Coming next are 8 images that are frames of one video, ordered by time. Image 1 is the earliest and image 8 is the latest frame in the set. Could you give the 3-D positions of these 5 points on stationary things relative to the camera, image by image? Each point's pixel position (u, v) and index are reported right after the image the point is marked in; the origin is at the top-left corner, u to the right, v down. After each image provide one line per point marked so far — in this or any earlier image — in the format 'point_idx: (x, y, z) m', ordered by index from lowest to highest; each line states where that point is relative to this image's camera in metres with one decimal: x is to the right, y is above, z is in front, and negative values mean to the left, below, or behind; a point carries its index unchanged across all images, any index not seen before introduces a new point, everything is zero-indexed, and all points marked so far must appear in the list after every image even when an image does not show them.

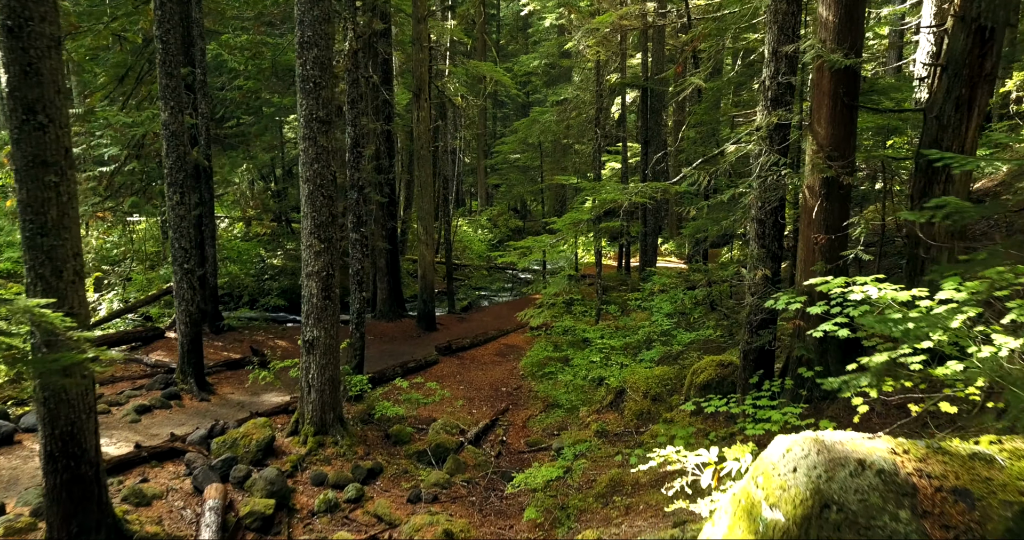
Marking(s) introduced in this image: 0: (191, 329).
0: (-6.1, -1.1, +9.4) m
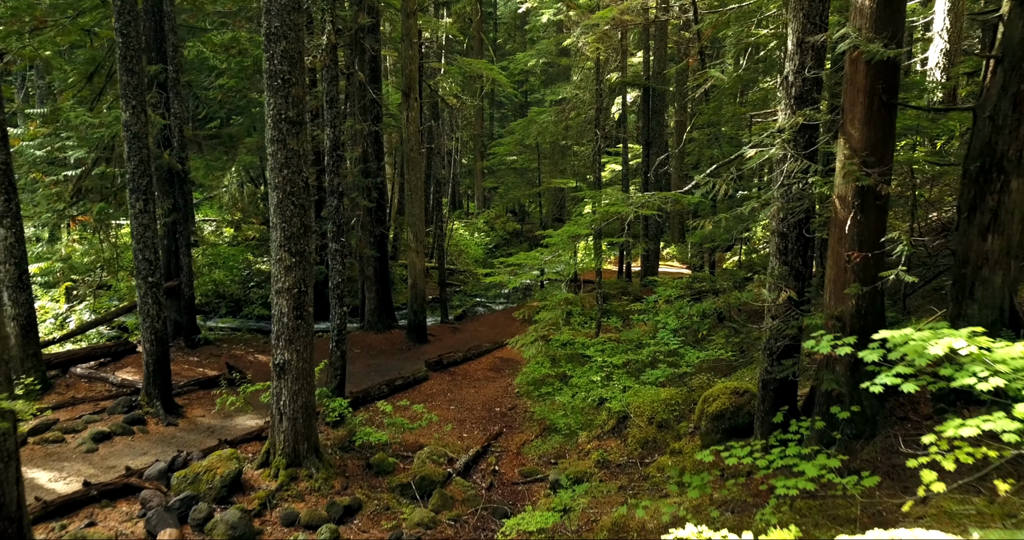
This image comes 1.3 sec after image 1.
0: (-6.2, -1.3, +8.7) m
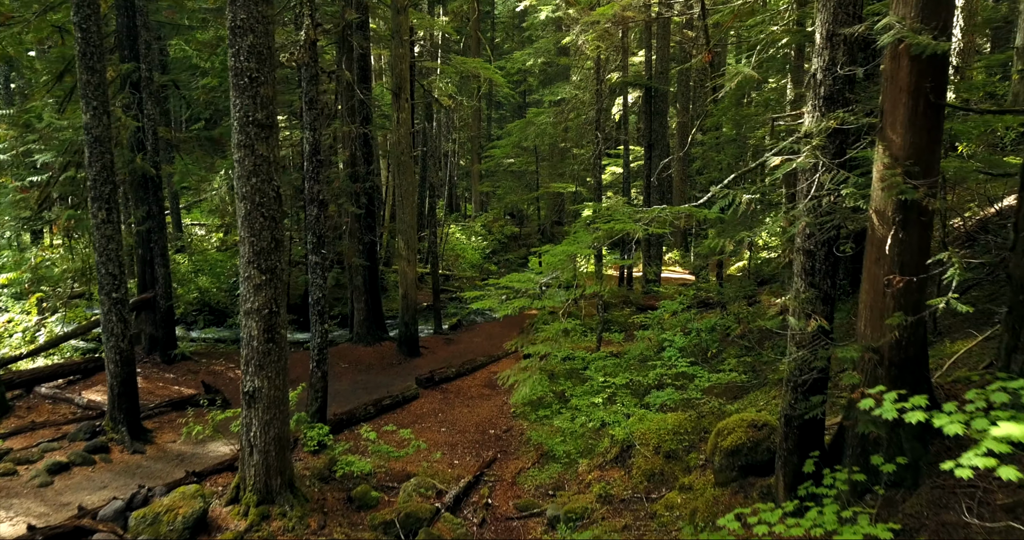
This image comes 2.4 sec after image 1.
0: (-6.3, -1.6, +8.0) m
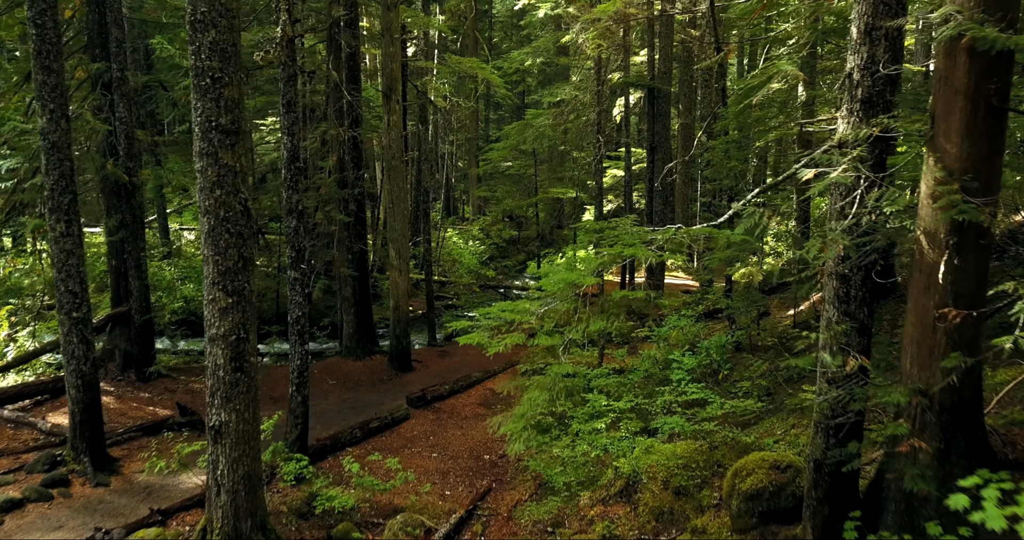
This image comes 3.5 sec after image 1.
0: (-6.3, -1.8, +7.4) m
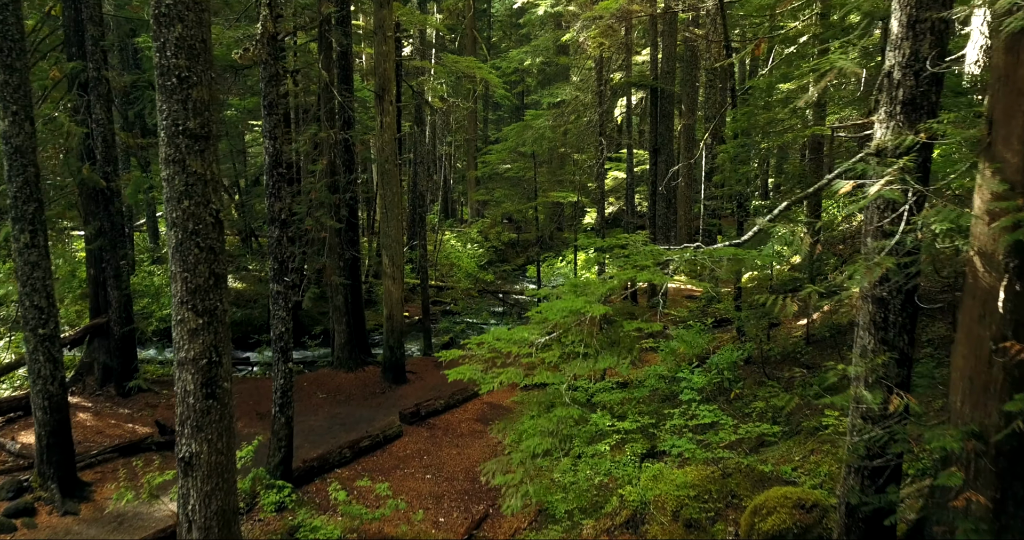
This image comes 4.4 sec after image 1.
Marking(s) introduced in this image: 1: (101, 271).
0: (-6.4, -2.0, +6.9) m
1: (-8.0, 0.0, +9.8) m
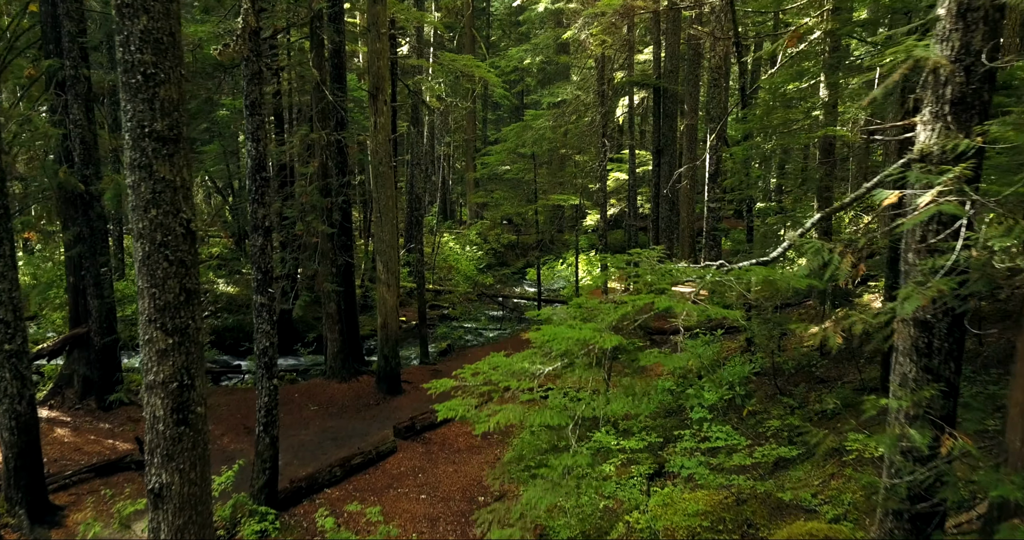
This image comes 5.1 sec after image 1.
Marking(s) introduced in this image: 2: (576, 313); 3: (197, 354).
0: (-6.4, -2.2, +6.5) m
1: (-8.1, -0.2, +9.4) m
2: (+0.8, -0.2, +6.3) m
3: (-3.1, -0.8, +4.9) m
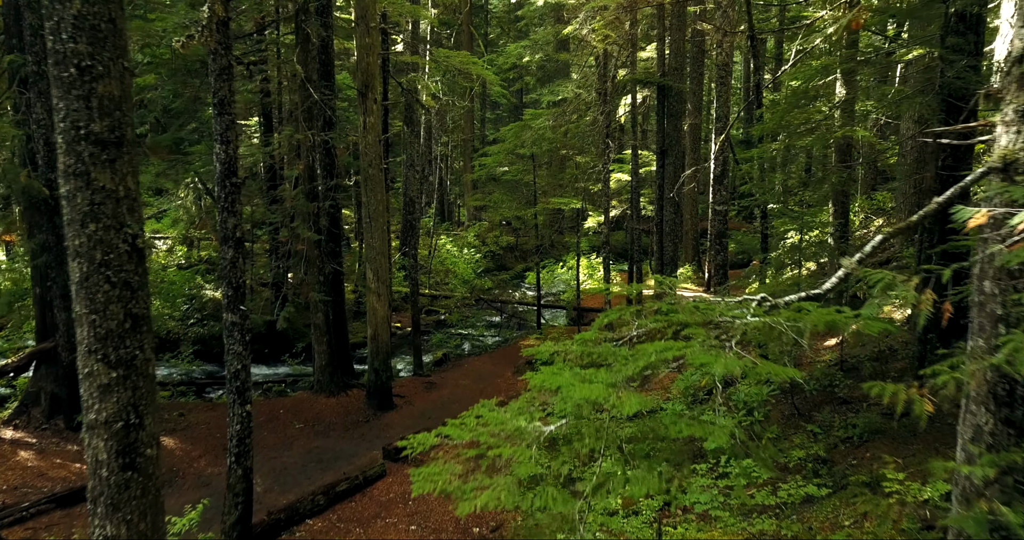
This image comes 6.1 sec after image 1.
0: (-6.4, -2.3, +5.9) m
1: (-8.1, -0.3, +8.8) m
2: (+0.7, -0.4, +5.7) m
3: (-3.1, -1.0, +4.2) m
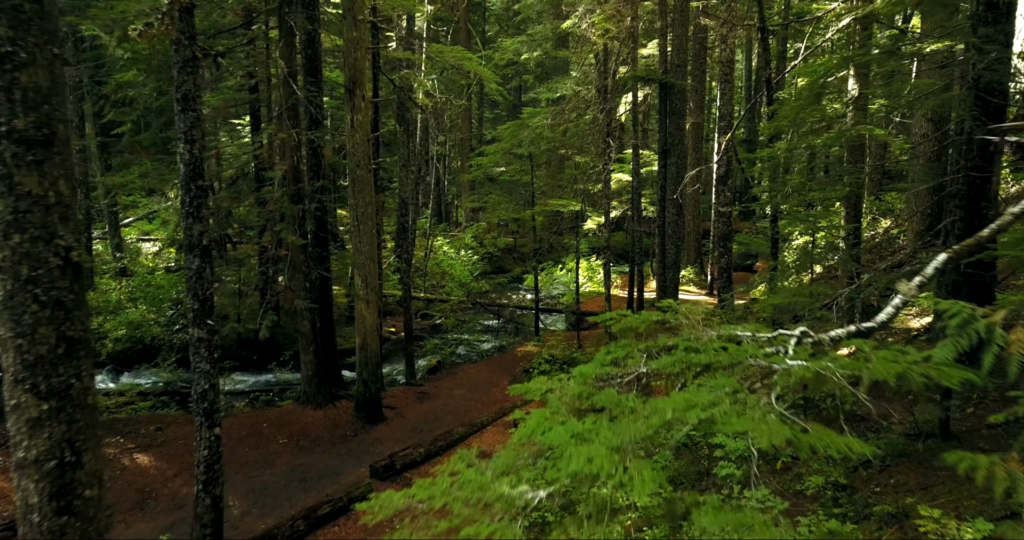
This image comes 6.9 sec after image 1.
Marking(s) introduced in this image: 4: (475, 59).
0: (-6.5, -2.5, +5.4) m
1: (-8.2, -0.5, +8.2) m
2: (+0.6, -0.5, +5.1) m
3: (-3.2, -1.1, +3.7) m
4: (-0.9, +5.3, +12.5) m
